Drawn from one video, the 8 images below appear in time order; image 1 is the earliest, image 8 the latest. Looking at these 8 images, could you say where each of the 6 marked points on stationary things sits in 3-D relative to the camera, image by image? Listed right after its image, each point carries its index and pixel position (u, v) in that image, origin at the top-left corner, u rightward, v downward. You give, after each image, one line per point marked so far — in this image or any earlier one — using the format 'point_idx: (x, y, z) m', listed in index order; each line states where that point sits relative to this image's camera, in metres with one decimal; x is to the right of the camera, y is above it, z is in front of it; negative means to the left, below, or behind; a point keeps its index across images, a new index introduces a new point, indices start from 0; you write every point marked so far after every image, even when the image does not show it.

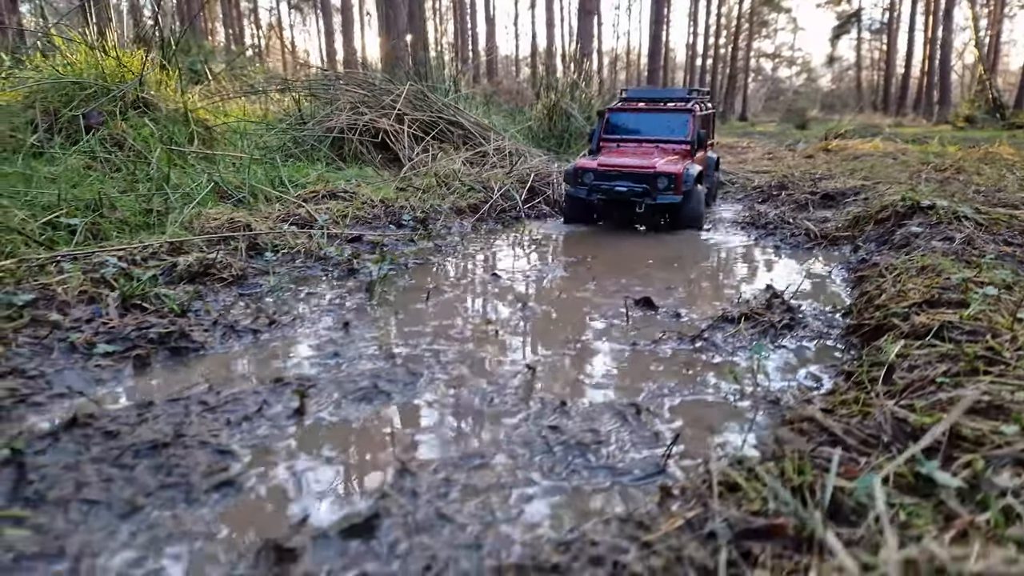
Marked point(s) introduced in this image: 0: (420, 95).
0: (-2.0, +4.2, +10.6) m
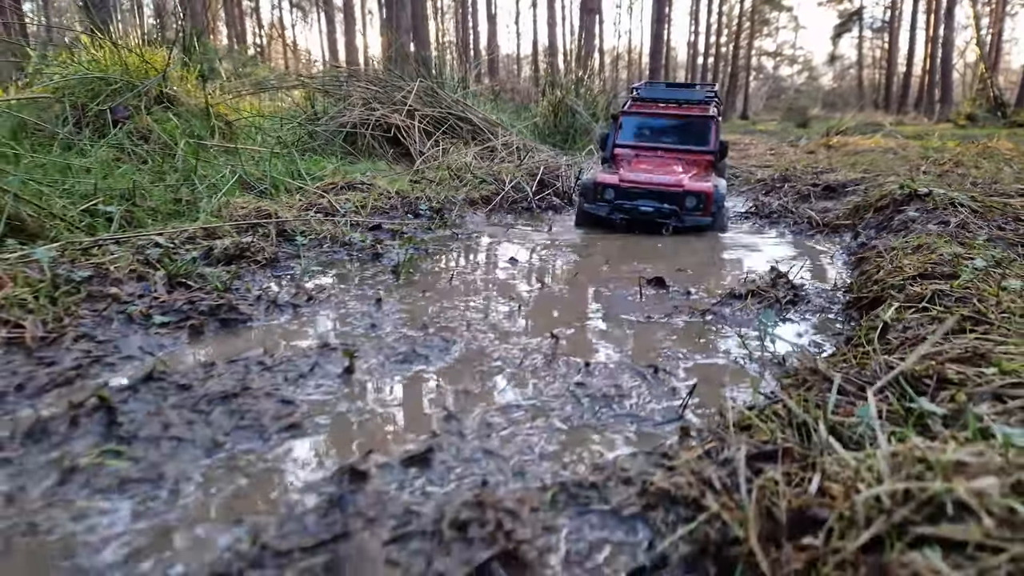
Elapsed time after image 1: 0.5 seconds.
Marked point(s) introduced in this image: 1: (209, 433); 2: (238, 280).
0: (-1.8, +4.3, +10.9) m
1: (-1.3, -0.6, +2.2) m
2: (-2.2, +0.1, +4.1) m
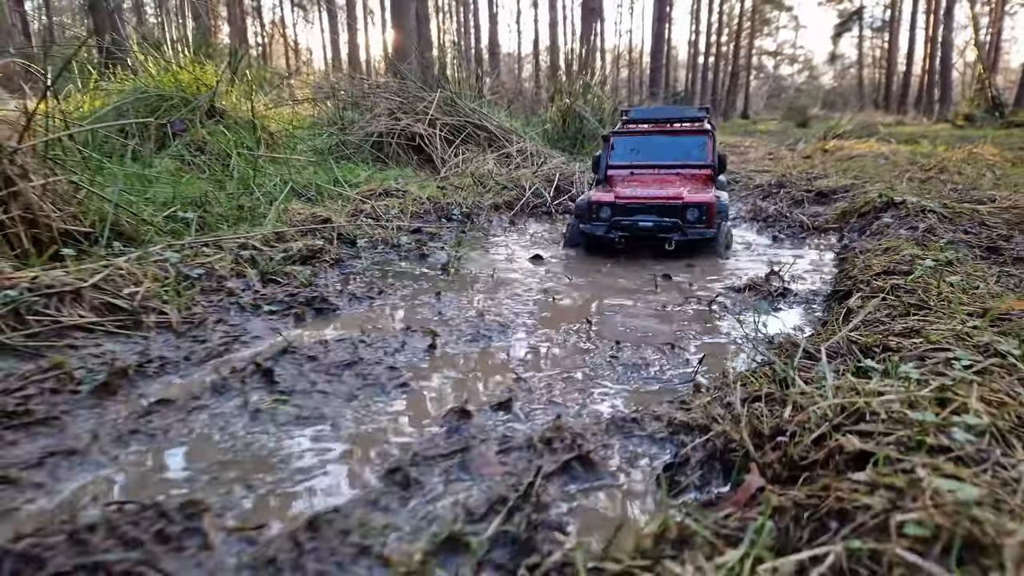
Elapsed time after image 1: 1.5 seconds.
0: (-1.5, +4.4, +11.6) m
1: (-1.0, -0.6, +3.0) m
2: (-1.9, +0.1, +4.9) m
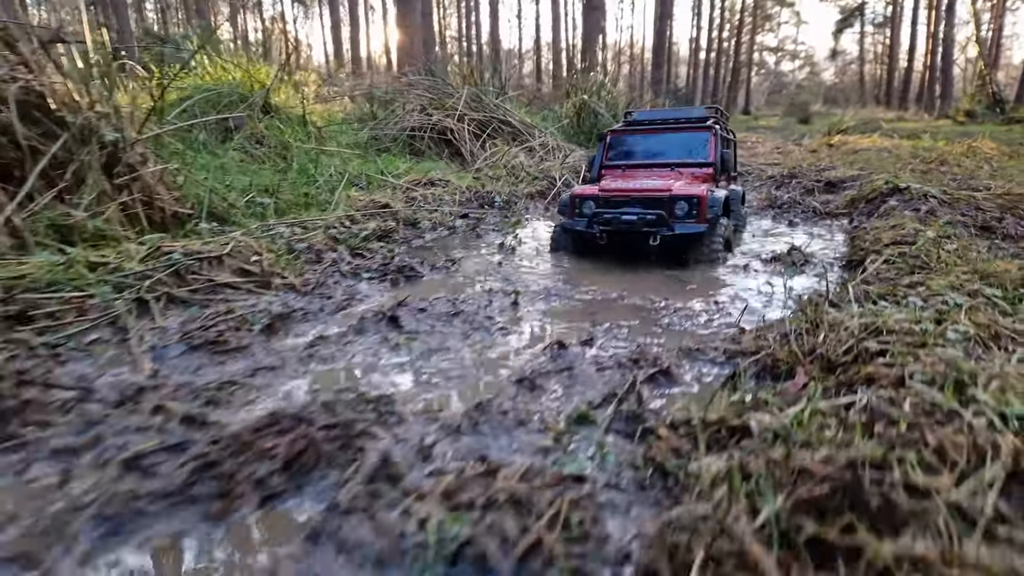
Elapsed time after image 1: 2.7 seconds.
0: (-0.9, +4.7, +12.3) m
1: (-0.4, -0.3, +3.7) m
2: (-1.3, +0.4, +5.6) m
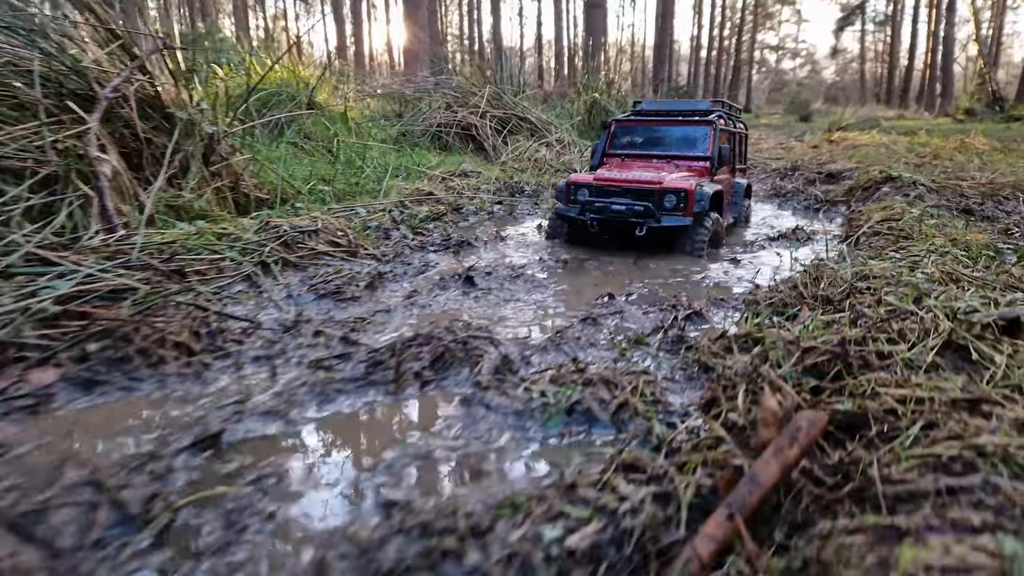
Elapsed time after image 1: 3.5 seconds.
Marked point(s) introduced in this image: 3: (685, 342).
0: (-0.4, +5.1, +13.1) m
1: (+0.1, 0.0, +4.5) m
2: (-0.8, +0.7, +6.4) m
3: (+1.2, -0.4, +3.3) m
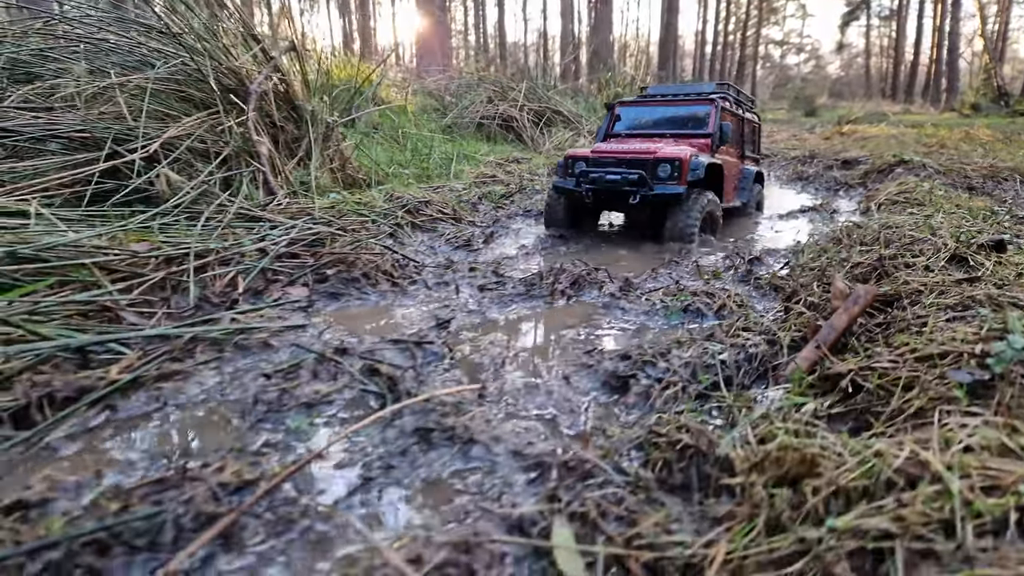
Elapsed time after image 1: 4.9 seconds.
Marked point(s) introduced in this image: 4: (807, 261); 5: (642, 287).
0: (+0.6, +5.6, +14.1) m
1: (+1.1, +0.5, +5.5) m
2: (+0.2, +1.2, +7.4) m
3: (+2.1, +0.1, +4.4) m
4: (+2.5, +0.2, +4.1) m
5: (+1.1, 0.0, +4.1) m
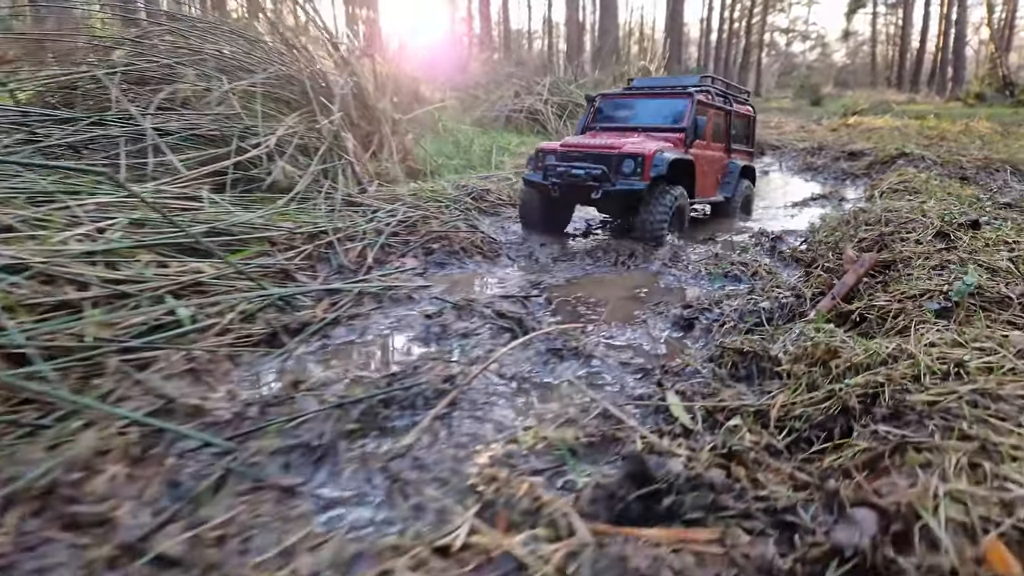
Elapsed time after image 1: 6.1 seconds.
0: (+1.3, +6.1, +14.9) m
1: (+1.8, +0.8, +6.4) m
2: (+0.9, +1.6, +8.3) m
3: (+2.8, +0.4, +5.3) m
4: (+3.1, +0.5, +5.1) m
5: (+1.7, +0.3, +5.0) m
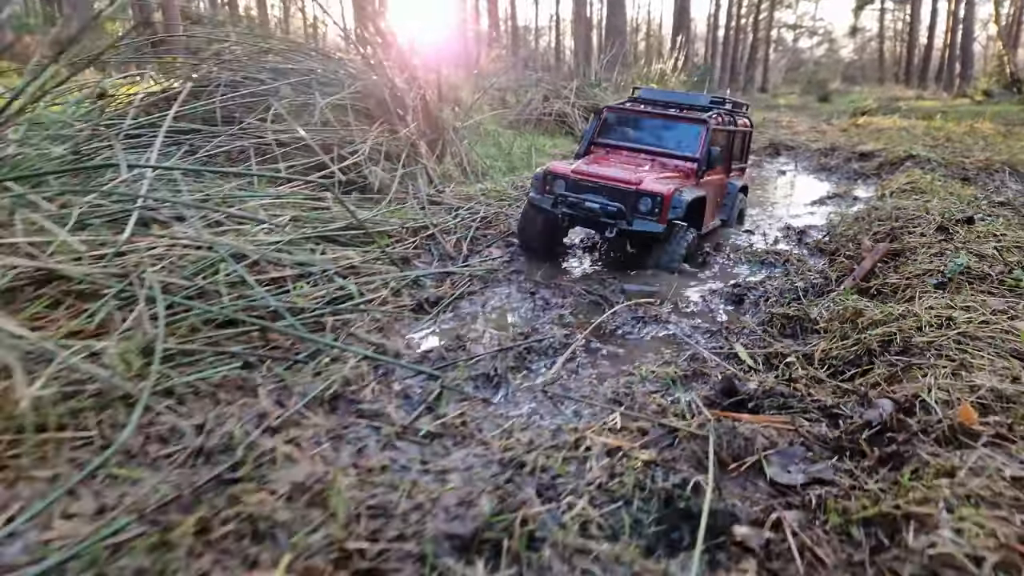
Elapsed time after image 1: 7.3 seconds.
0: (+2.2, +6.3, +15.8) m
1: (+2.5, +1.0, +7.3) m
2: (+1.7, +1.8, +9.2) m
3: (+3.6, +0.6, +6.2) m
4: (+3.9, +0.7, +5.9) m
5: (+2.5, +0.4, +5.9) m
